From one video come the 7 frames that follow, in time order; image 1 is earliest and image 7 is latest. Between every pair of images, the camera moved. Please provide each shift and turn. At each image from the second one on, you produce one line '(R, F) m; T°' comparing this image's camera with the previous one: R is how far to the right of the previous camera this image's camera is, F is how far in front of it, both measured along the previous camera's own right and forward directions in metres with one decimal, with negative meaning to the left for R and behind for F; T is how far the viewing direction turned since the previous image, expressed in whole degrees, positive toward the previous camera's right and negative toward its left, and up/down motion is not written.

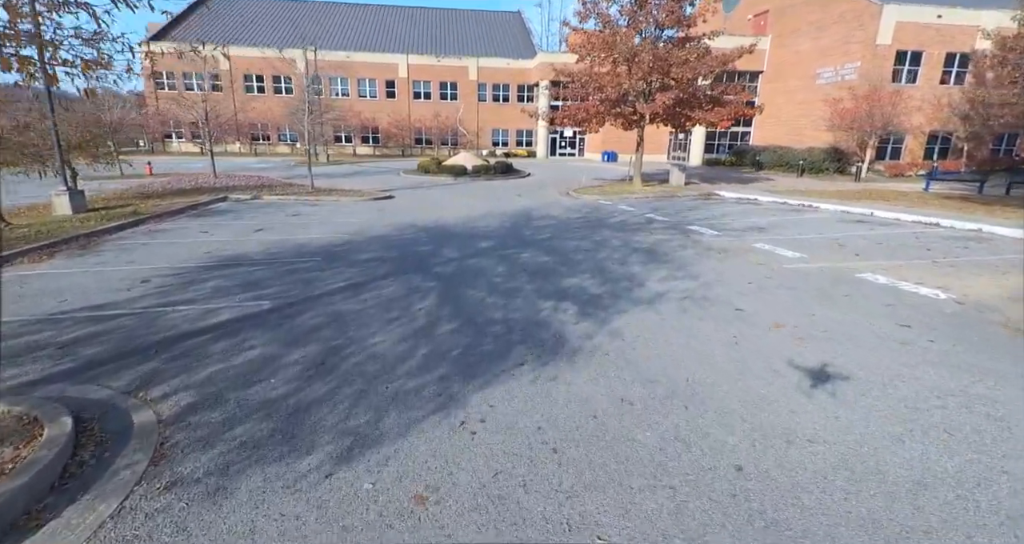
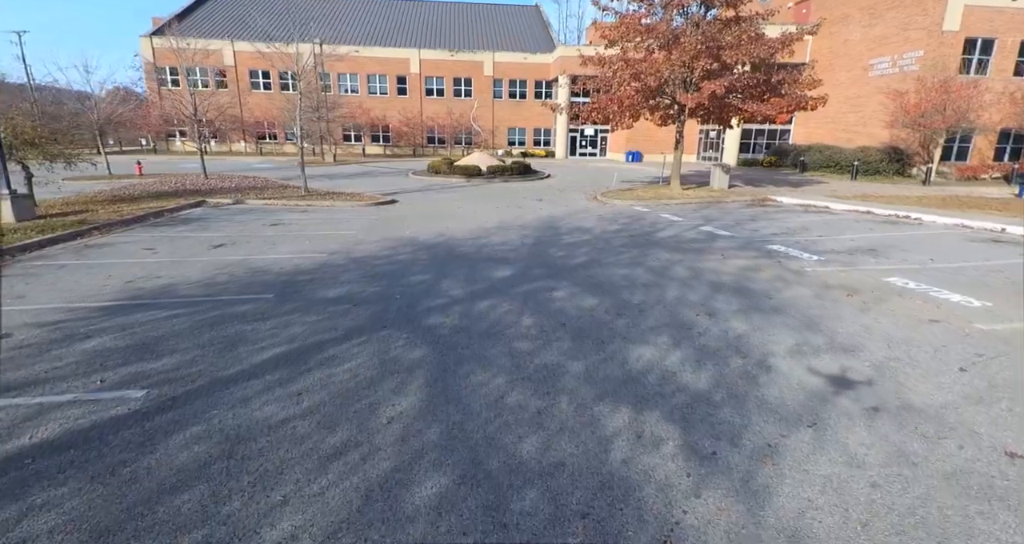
(-0.2, +2.6) m; -2°
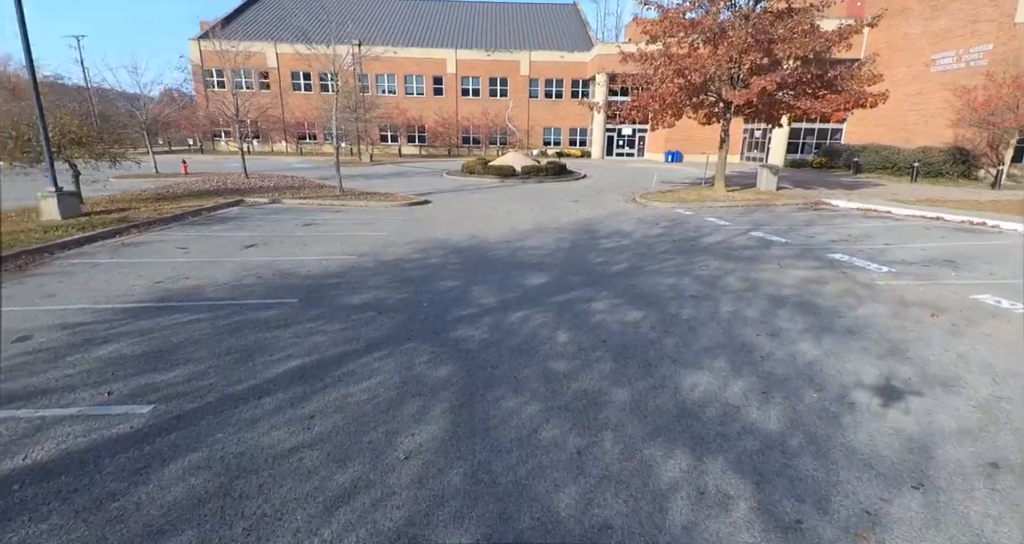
(0.0, +0.4) m; -4°
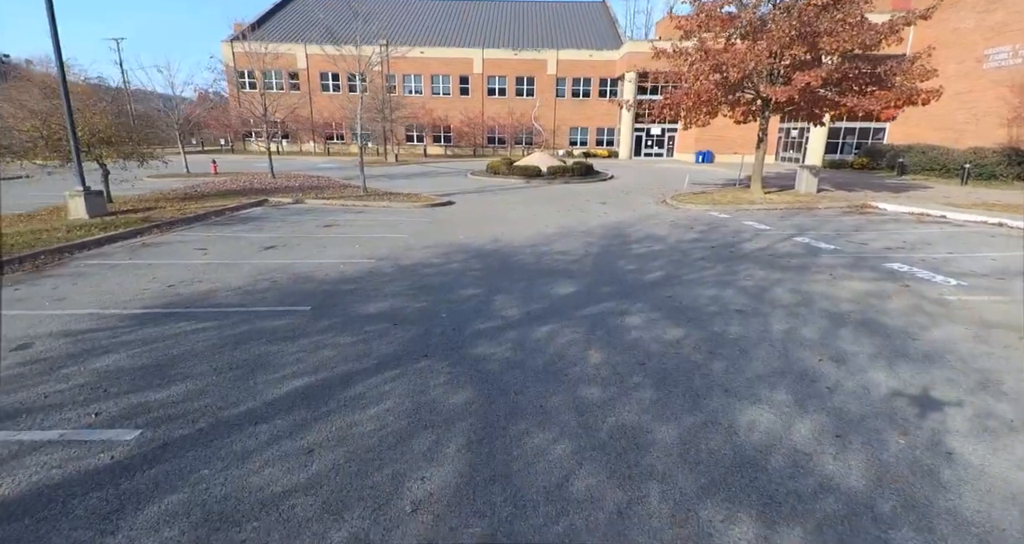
(0.0, +0.5) m; -3°
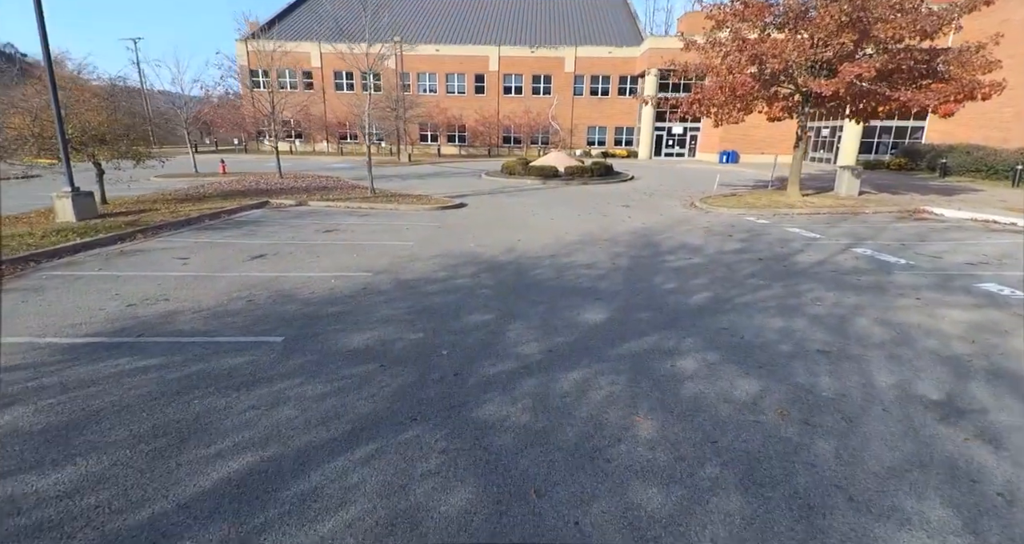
(0.0, +1.1) m; -2°
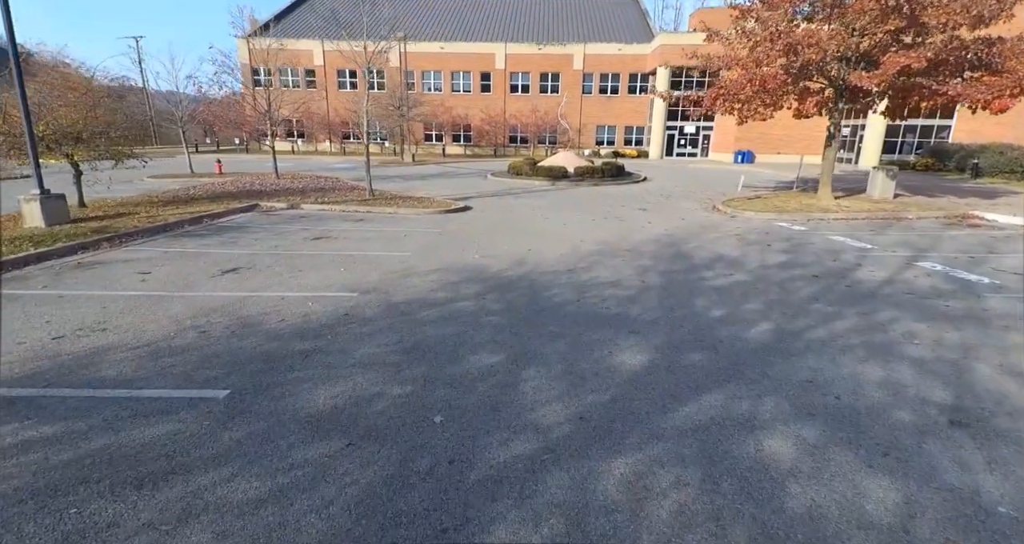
(-0.1, +1.1) m; -1°
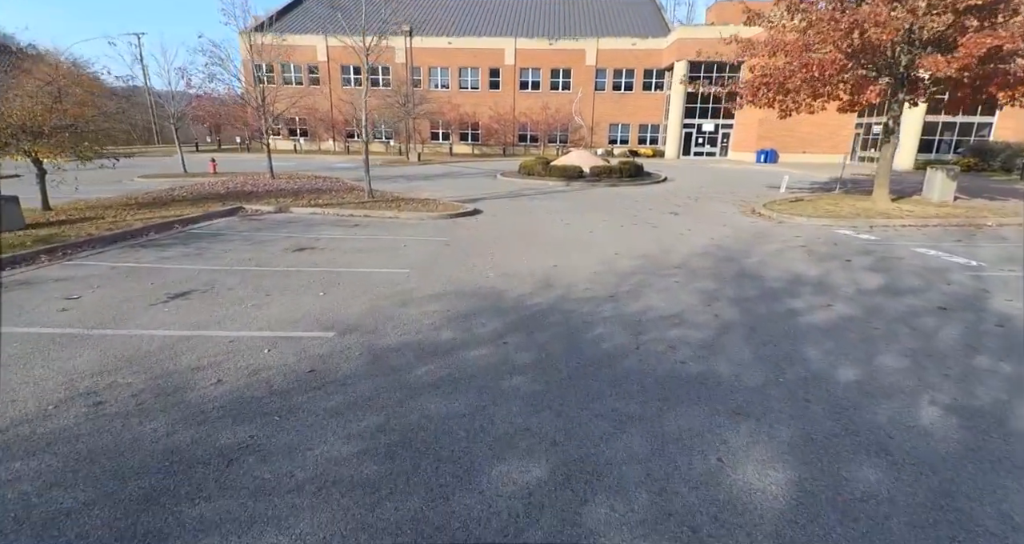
(-0.2, +1.5) m; -1°
